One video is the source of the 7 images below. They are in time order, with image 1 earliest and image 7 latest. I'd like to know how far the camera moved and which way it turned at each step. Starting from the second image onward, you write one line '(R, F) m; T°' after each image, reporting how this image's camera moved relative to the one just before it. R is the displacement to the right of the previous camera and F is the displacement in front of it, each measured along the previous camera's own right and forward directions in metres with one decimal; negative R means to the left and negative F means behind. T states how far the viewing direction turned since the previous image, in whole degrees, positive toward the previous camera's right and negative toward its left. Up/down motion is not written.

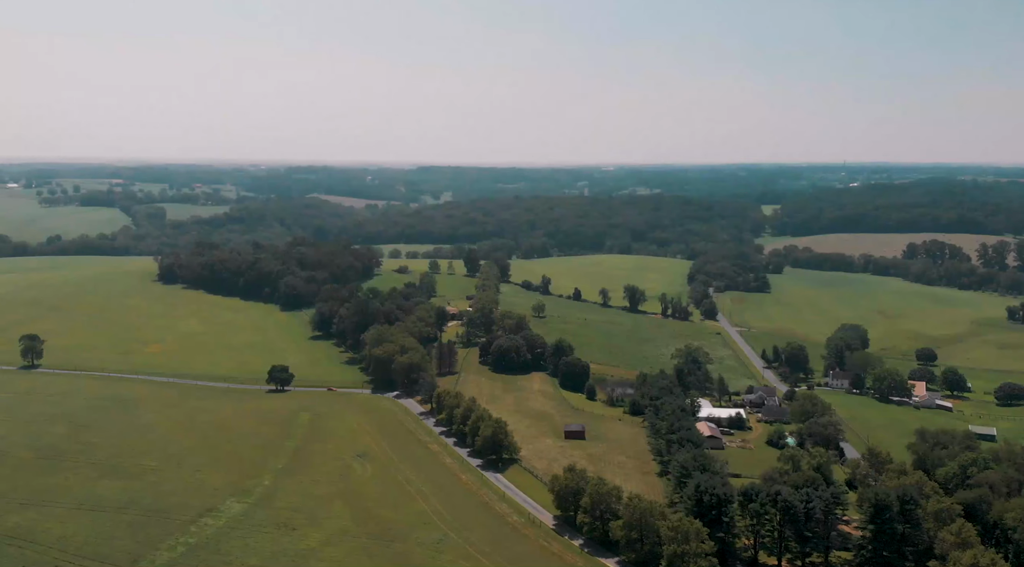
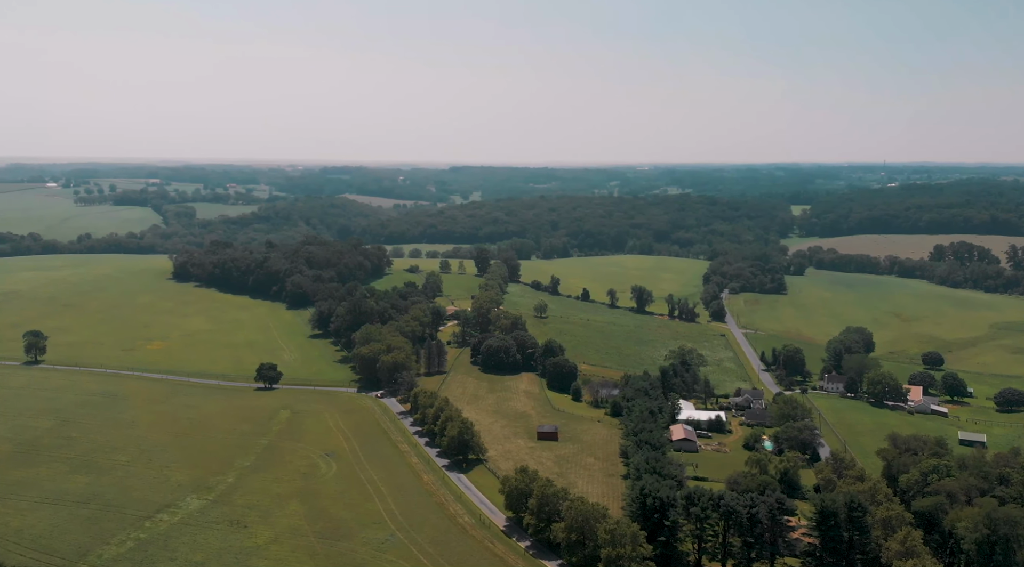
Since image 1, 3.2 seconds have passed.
(+5.3, +0.4) m; -3°
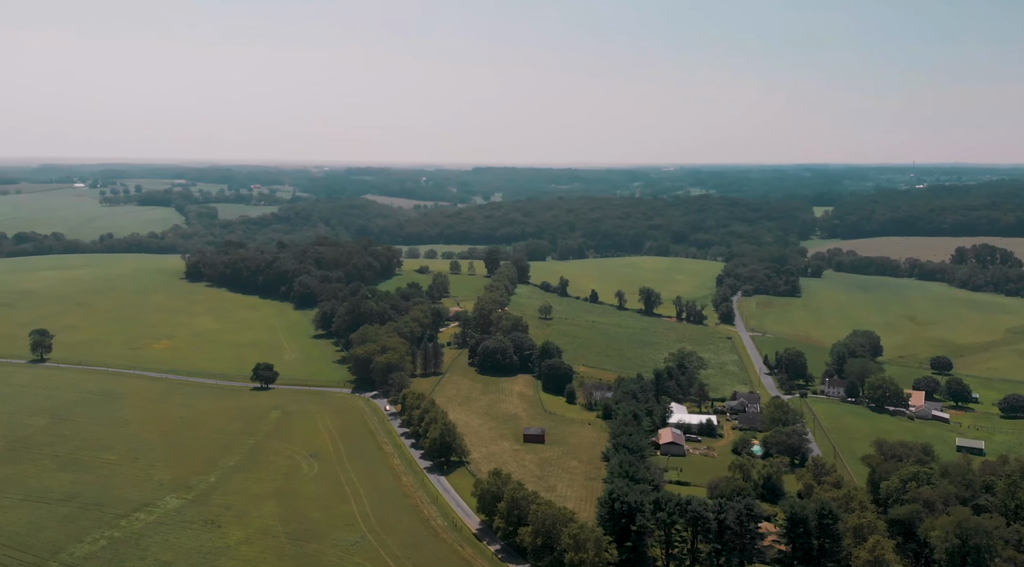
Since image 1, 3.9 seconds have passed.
(+3.3, +0.4) m; -2°
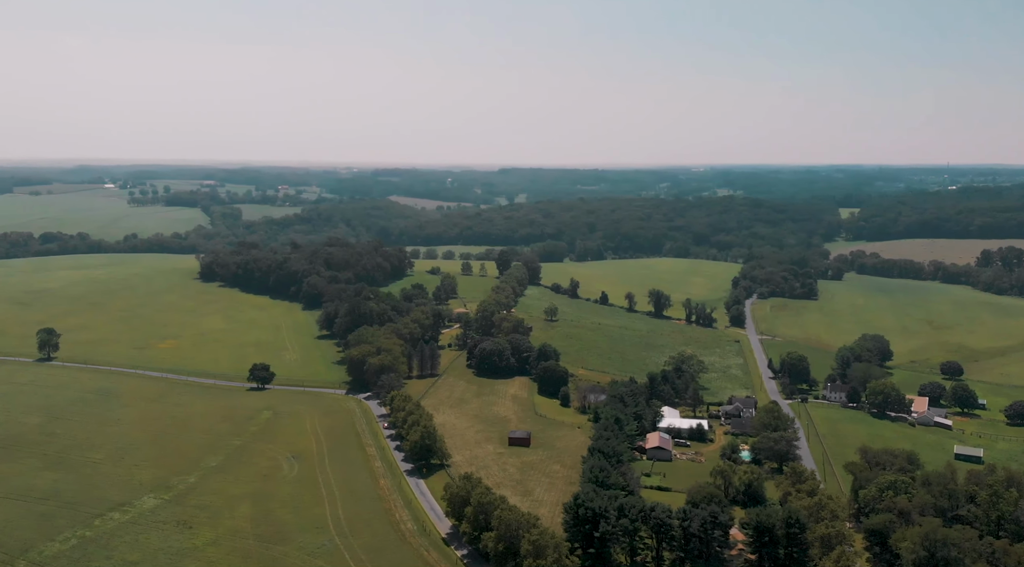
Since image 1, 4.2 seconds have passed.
(+3.6, +0.6) m; -2°
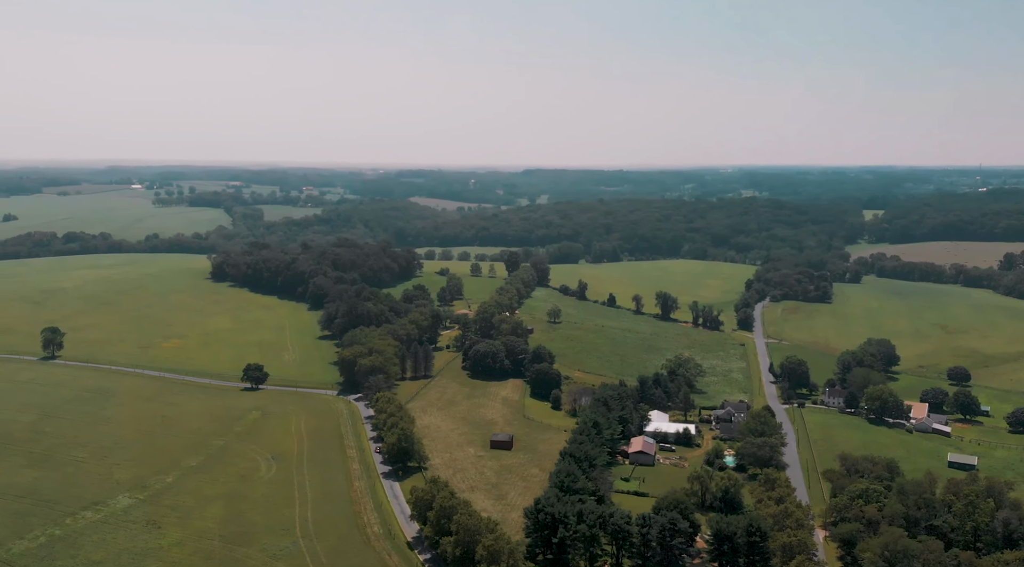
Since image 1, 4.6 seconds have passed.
(+3.7, +0.6) m; -2°
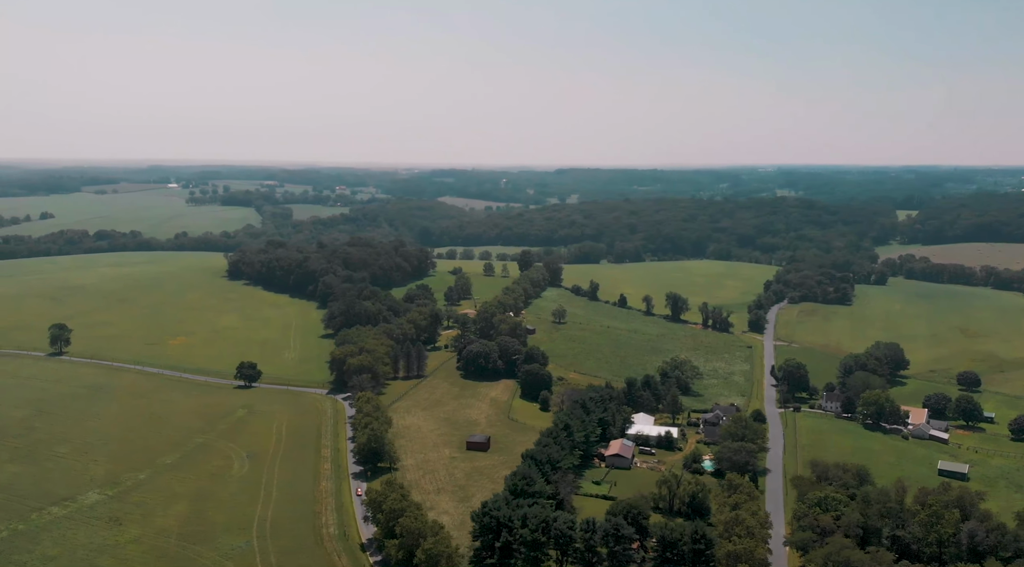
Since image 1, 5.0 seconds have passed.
(+4.9, +0.8) m; -3°
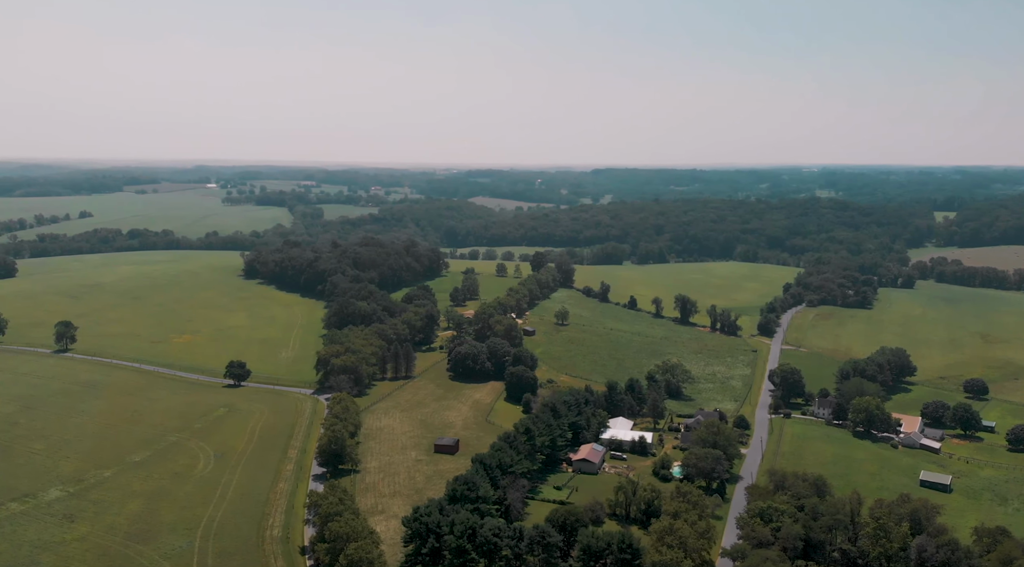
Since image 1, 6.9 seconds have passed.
(+5.8, +1.0) m; -3°
